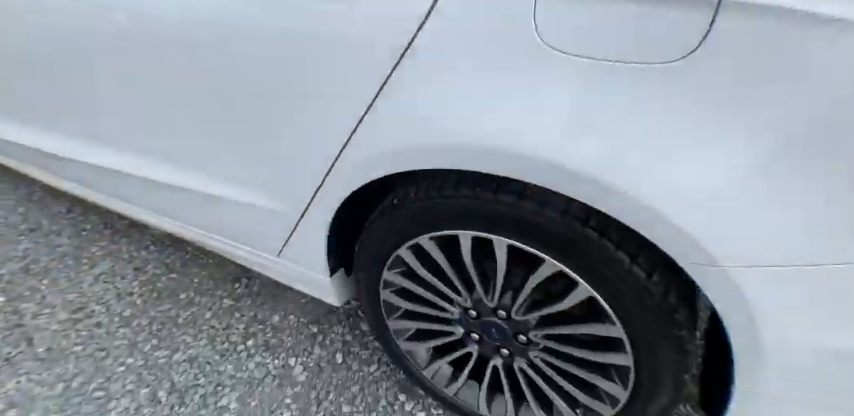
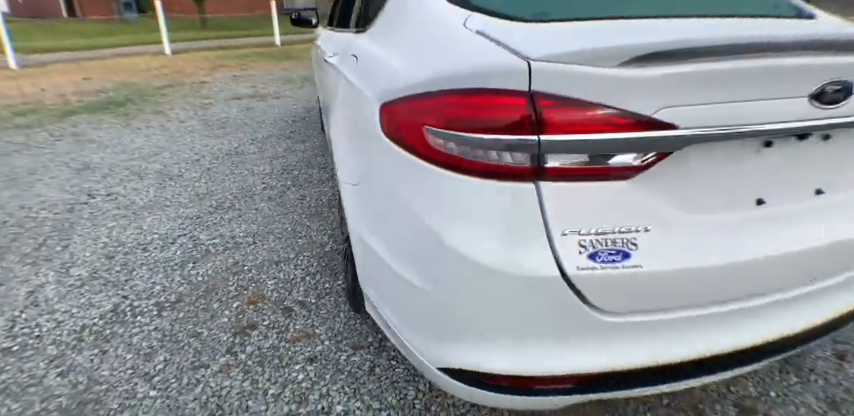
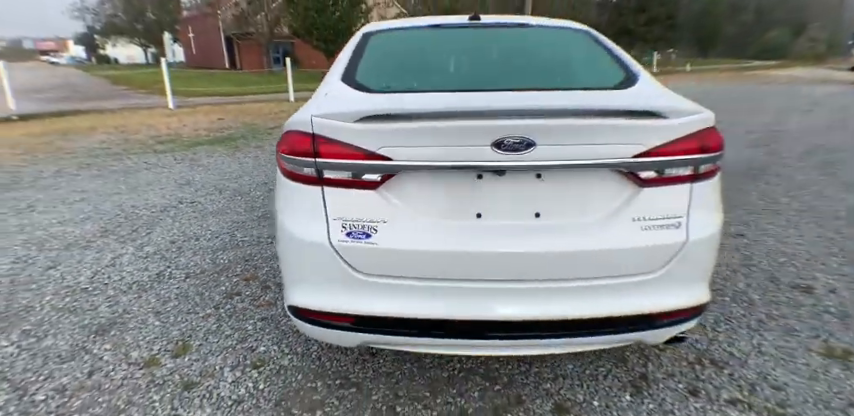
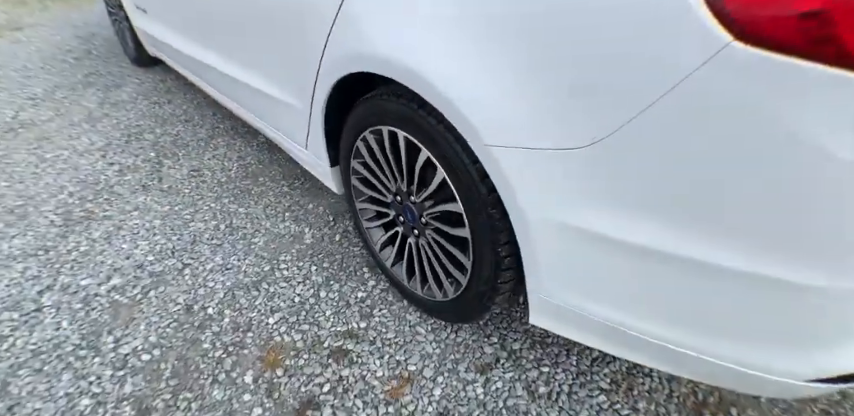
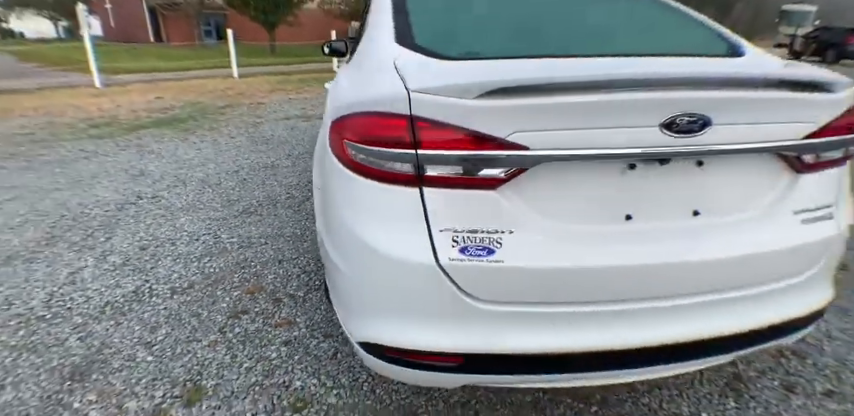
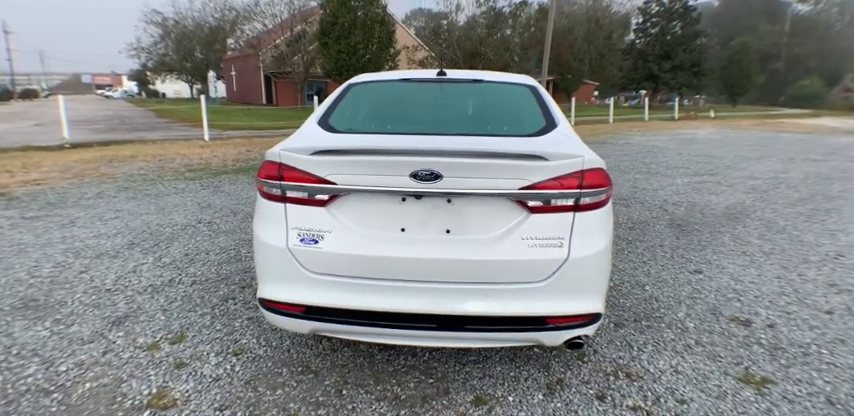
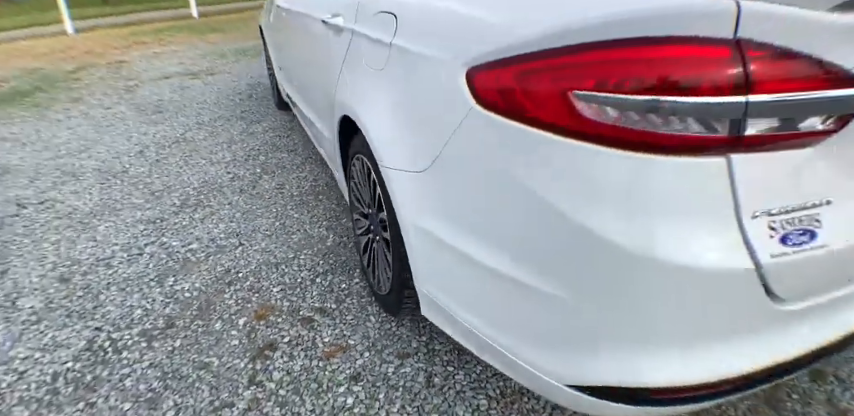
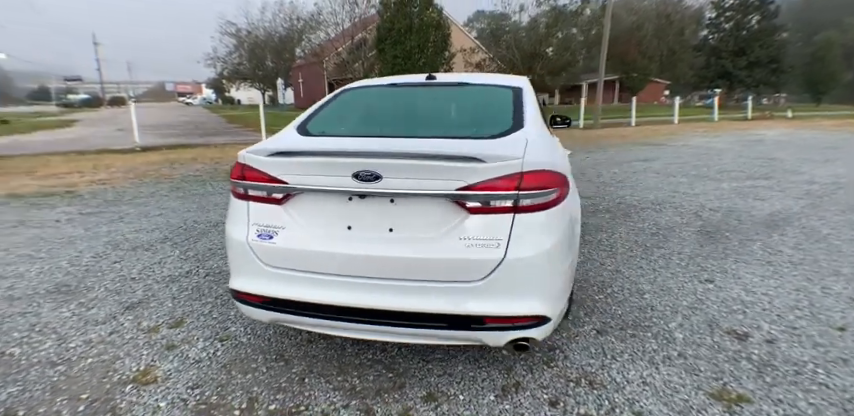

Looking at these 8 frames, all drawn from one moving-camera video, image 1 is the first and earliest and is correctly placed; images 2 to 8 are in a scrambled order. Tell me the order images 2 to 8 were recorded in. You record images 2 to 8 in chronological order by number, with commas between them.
4, 7, 2, 5, 3, 6, 8
